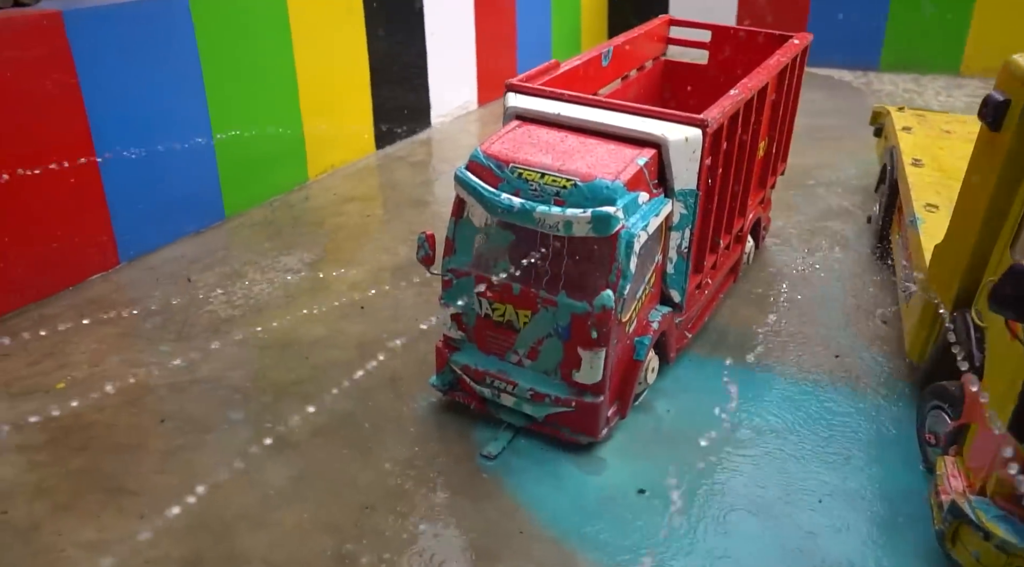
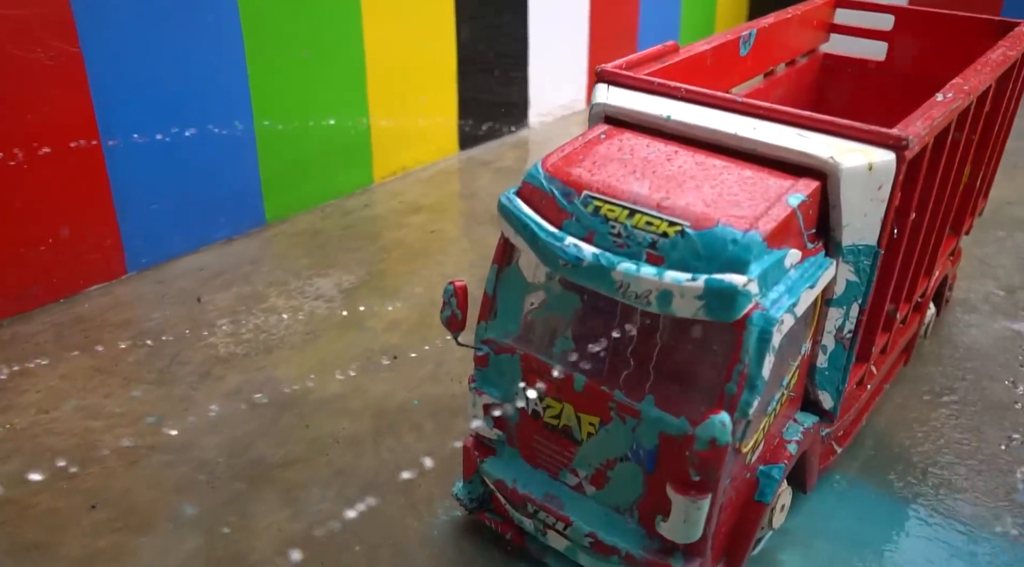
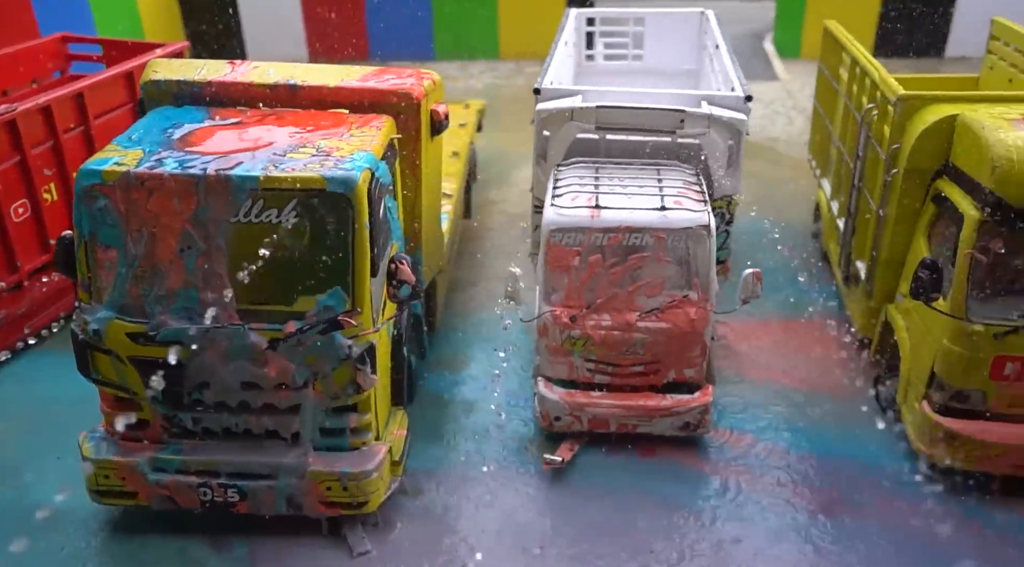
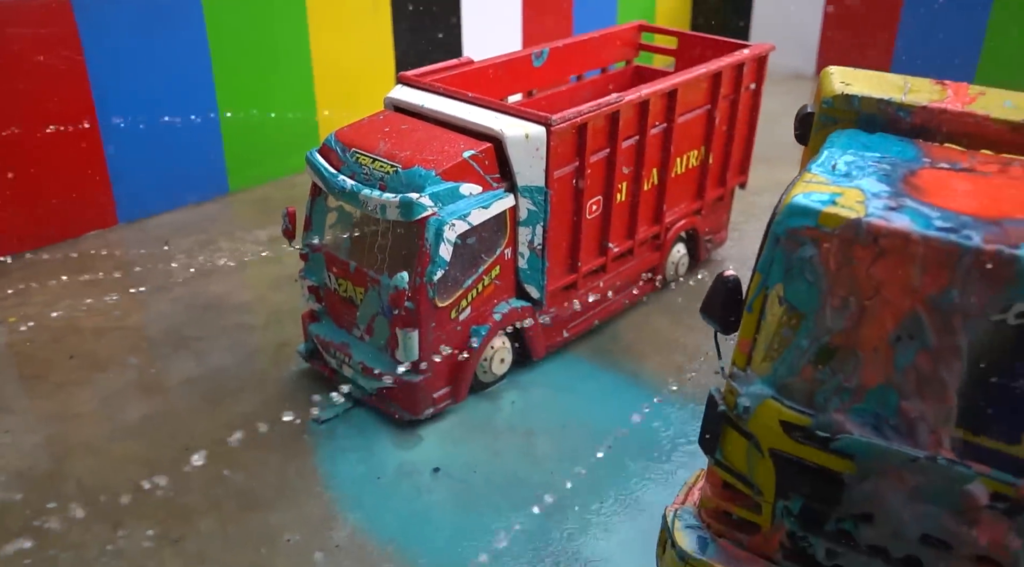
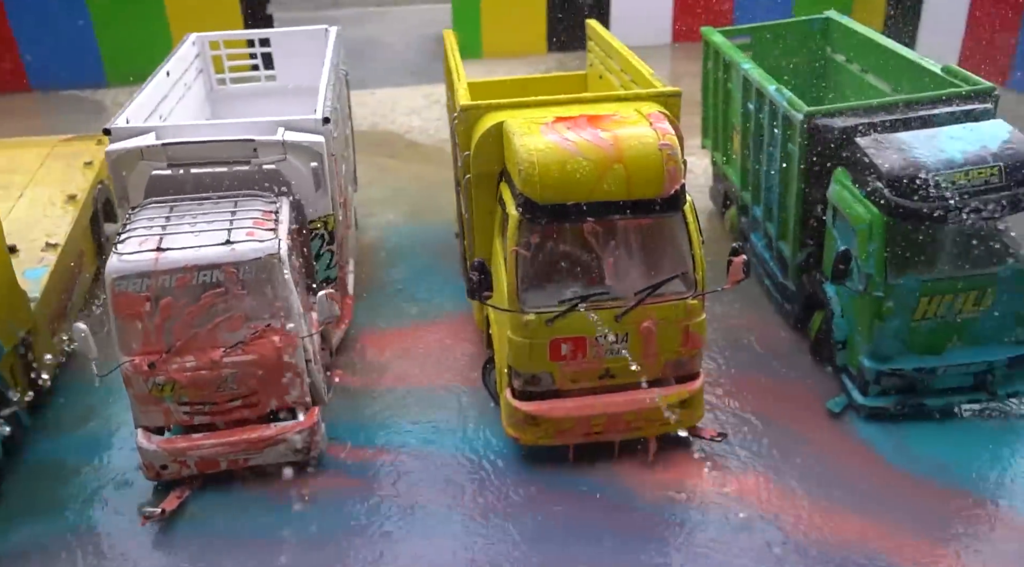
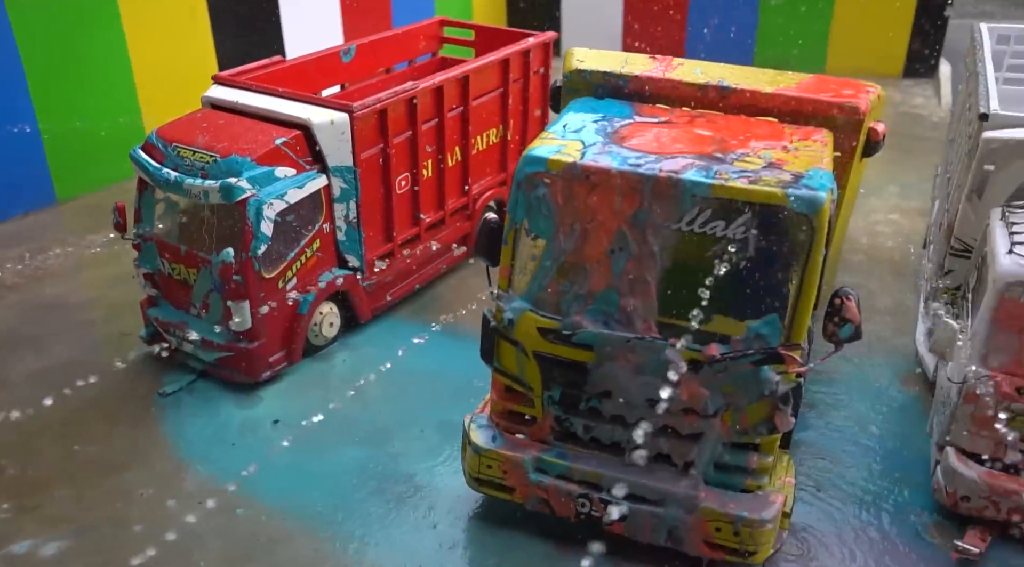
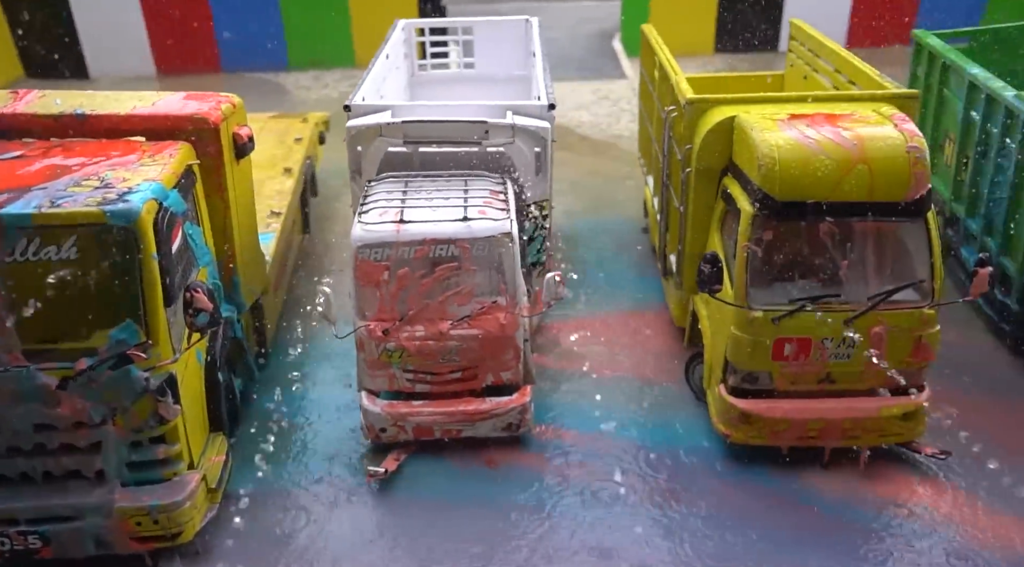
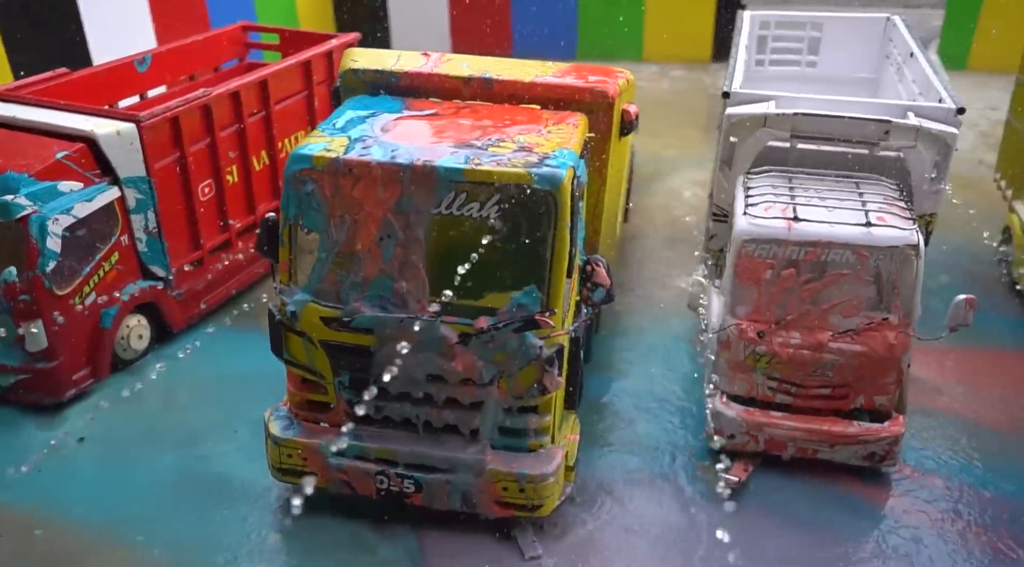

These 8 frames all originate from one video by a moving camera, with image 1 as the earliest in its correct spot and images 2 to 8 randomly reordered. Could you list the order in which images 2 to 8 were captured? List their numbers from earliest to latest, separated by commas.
2, 4, 6, 8, 3, 7, 5
